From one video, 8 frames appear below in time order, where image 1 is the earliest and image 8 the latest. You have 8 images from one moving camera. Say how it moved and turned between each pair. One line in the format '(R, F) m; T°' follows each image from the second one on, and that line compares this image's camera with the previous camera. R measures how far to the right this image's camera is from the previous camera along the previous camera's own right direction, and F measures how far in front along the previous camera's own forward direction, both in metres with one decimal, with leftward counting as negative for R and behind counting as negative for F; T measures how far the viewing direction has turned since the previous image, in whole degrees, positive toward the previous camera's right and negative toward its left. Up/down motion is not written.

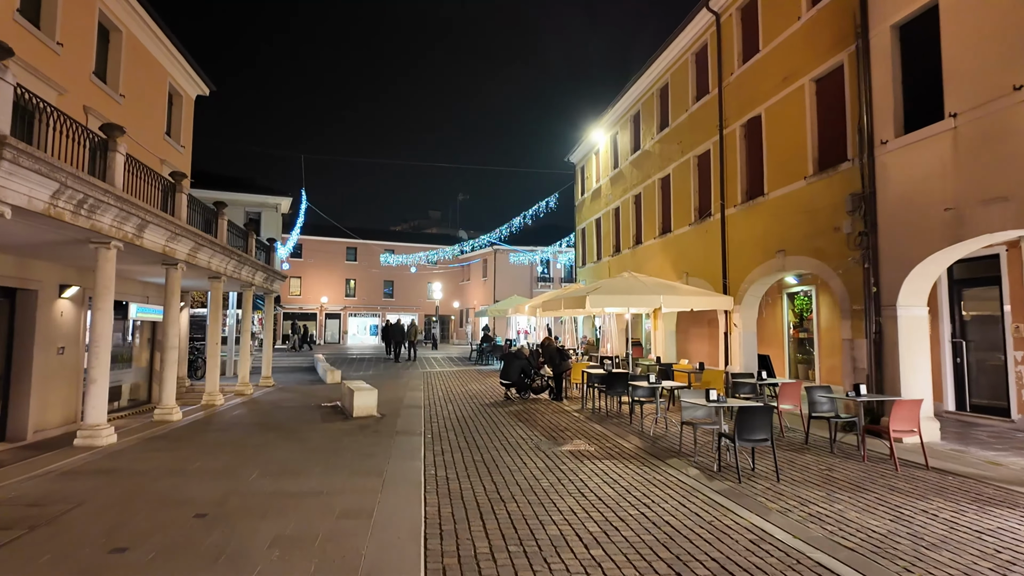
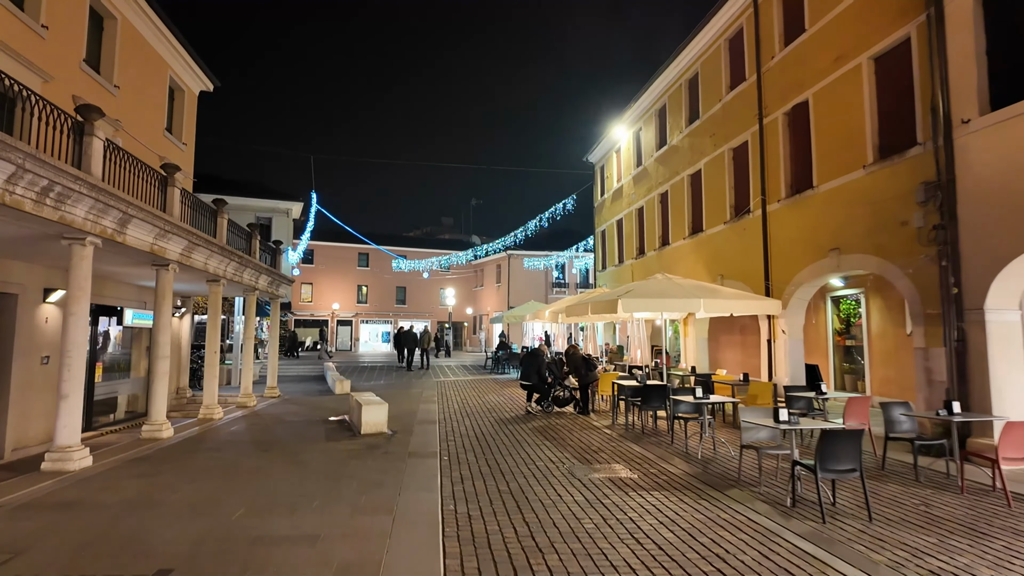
(-0.2, +1.0) m; -1°
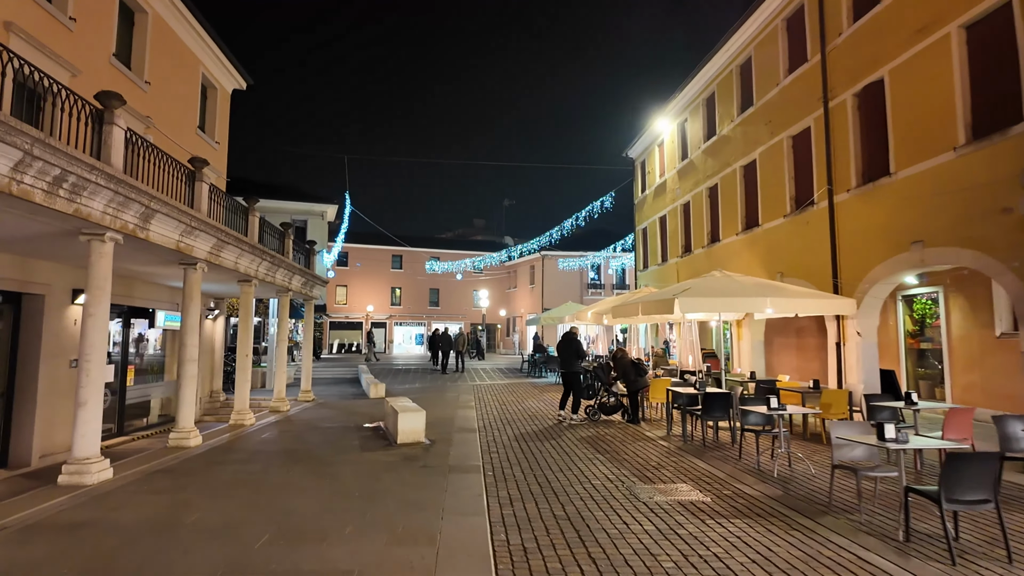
(-0.2, +0.7) m; -3°
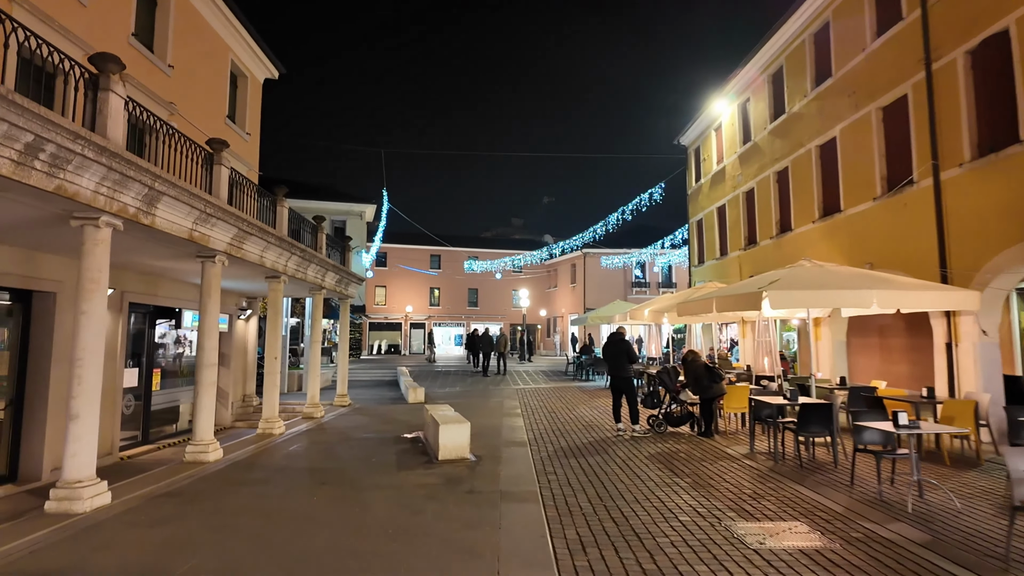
(-0.2, +1.1) m; -4°
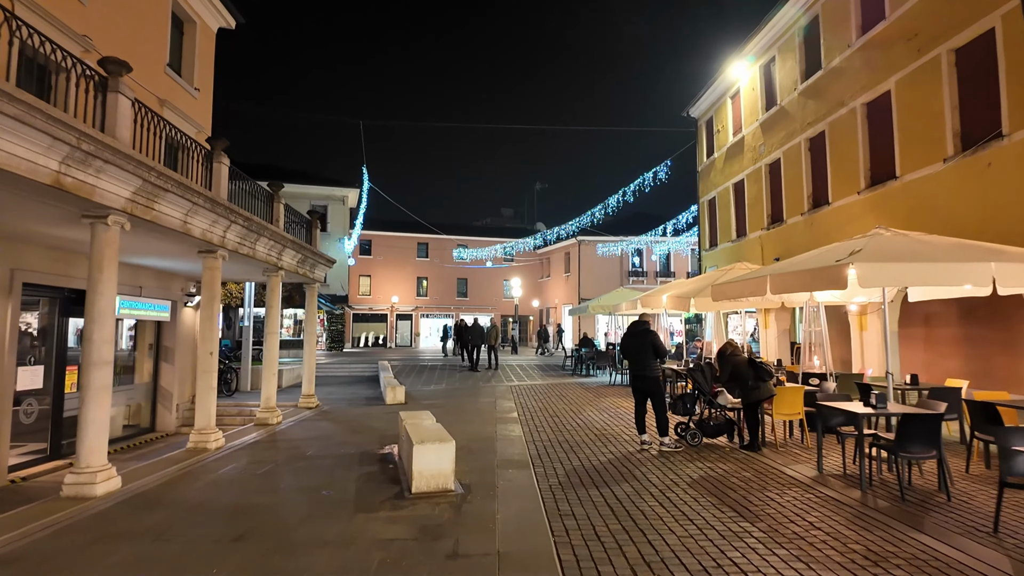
(-0.1, +1.9) m; +1°
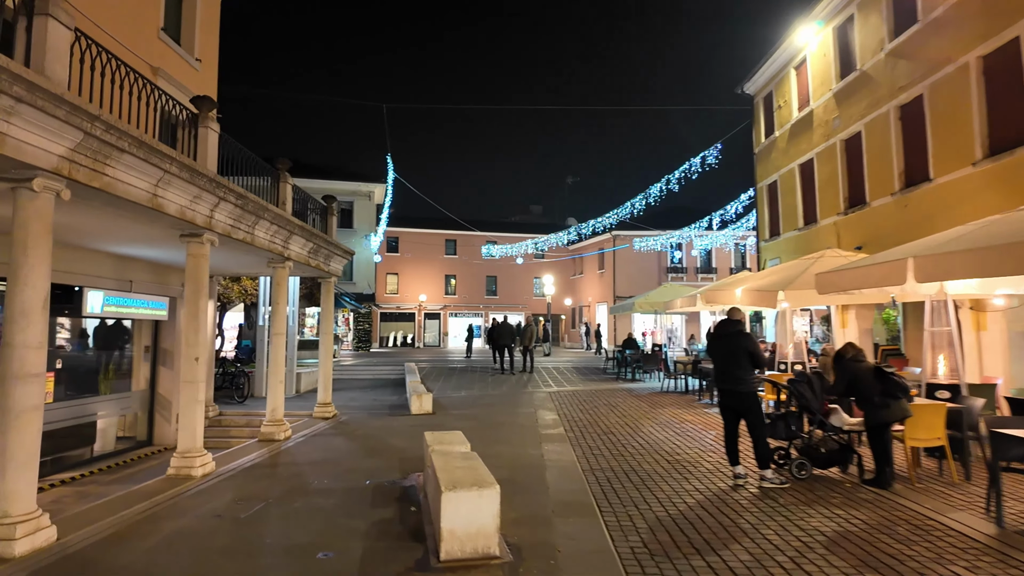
(-0.3, +1.5) m; -3°
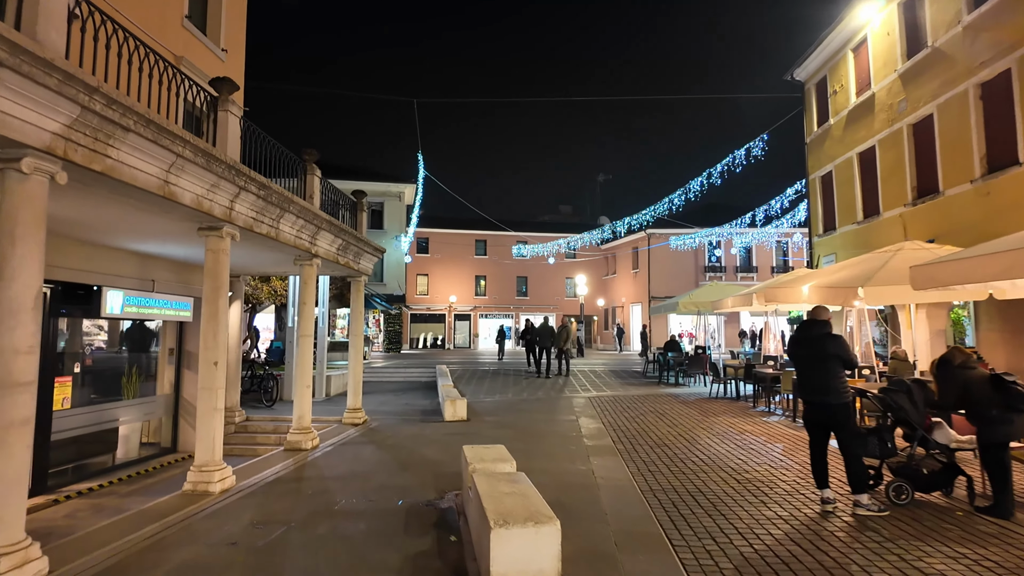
(-0.2, +0.7) m; -3°
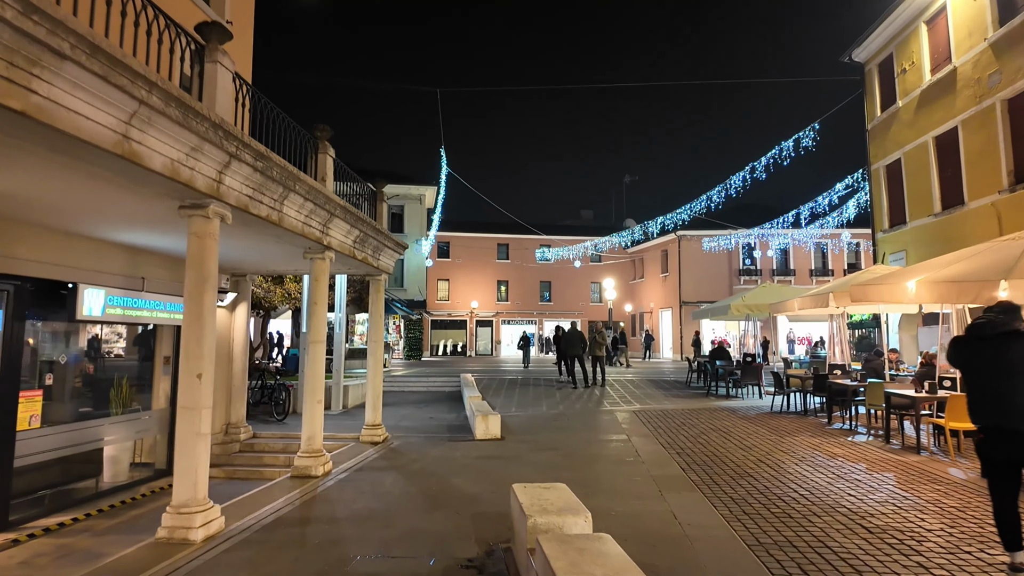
(-0.3, +1.2) m; -2°
